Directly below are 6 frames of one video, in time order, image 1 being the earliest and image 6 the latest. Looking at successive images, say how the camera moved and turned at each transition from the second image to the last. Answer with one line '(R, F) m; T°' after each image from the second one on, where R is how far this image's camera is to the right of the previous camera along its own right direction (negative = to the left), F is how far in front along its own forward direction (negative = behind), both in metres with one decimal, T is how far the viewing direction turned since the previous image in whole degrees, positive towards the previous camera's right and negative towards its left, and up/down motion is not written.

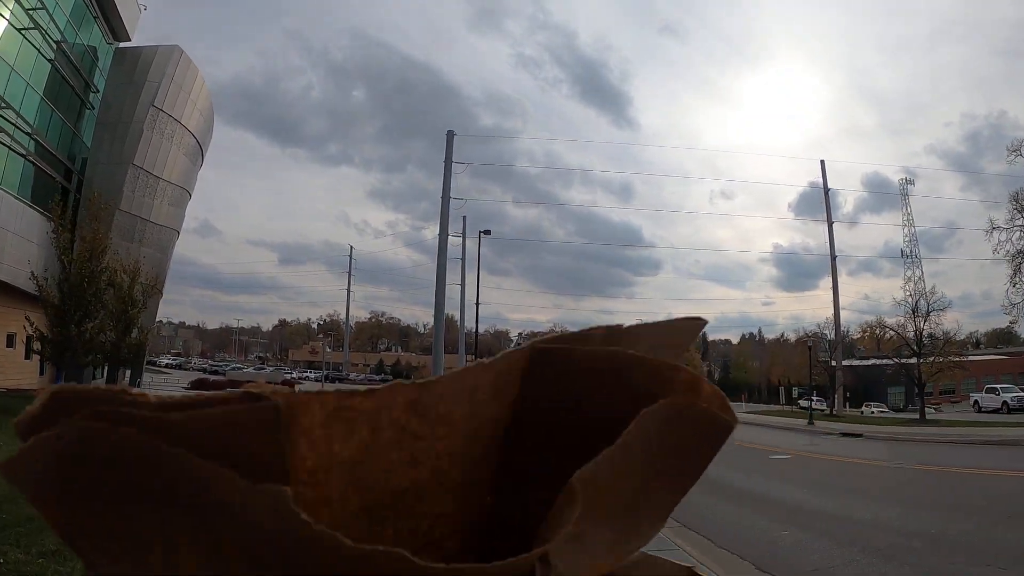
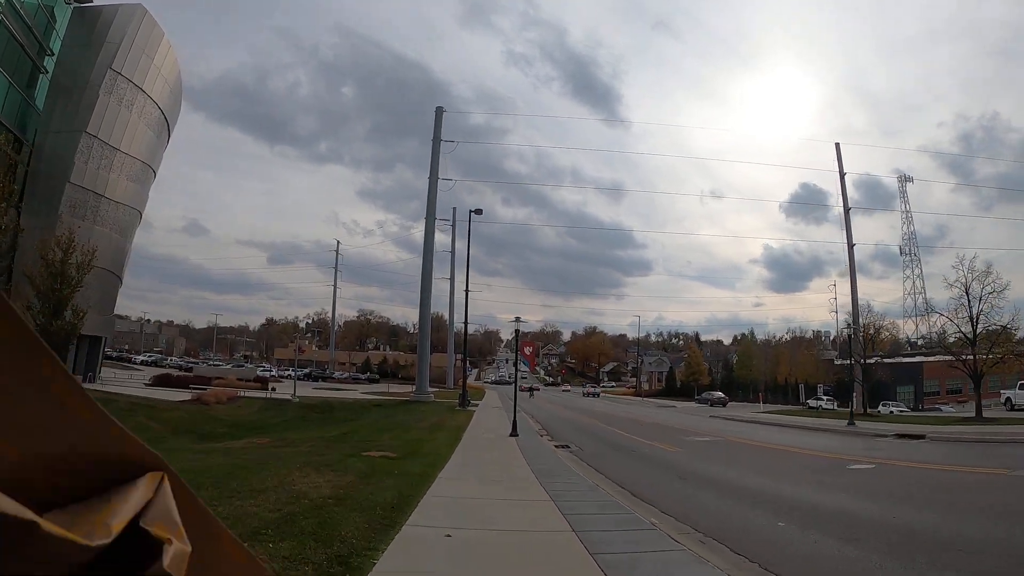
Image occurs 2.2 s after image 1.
(-0.2, +3.3) m; +1°
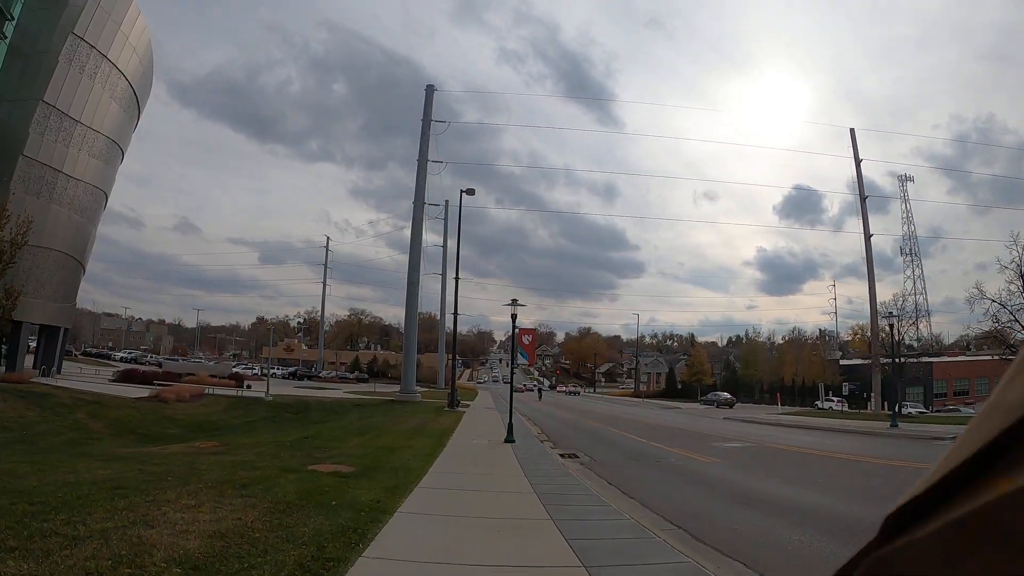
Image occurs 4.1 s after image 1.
(-0.1, +2.7) m; +1°
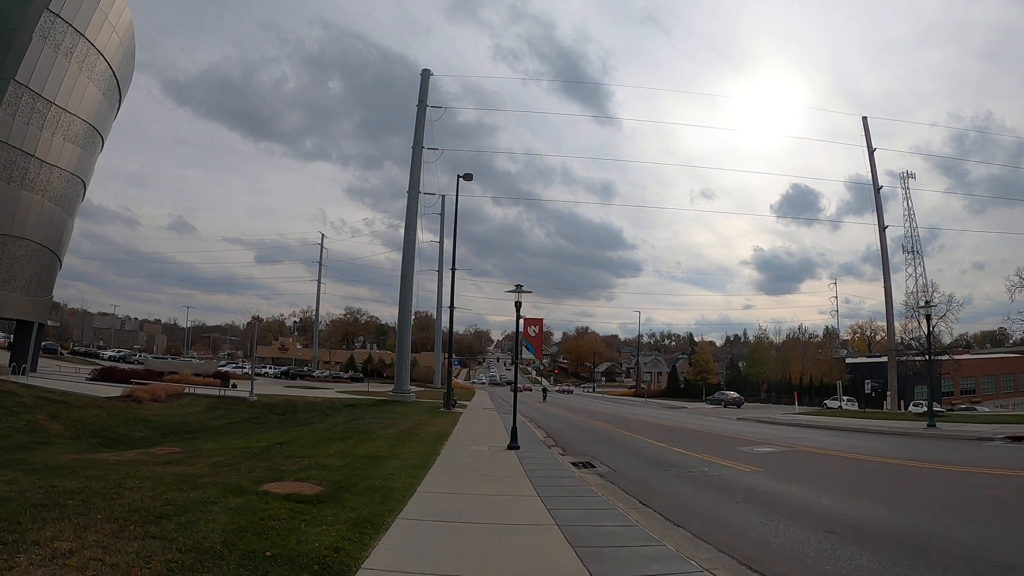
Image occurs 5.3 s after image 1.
(-0.1, +1.7) m; 0°
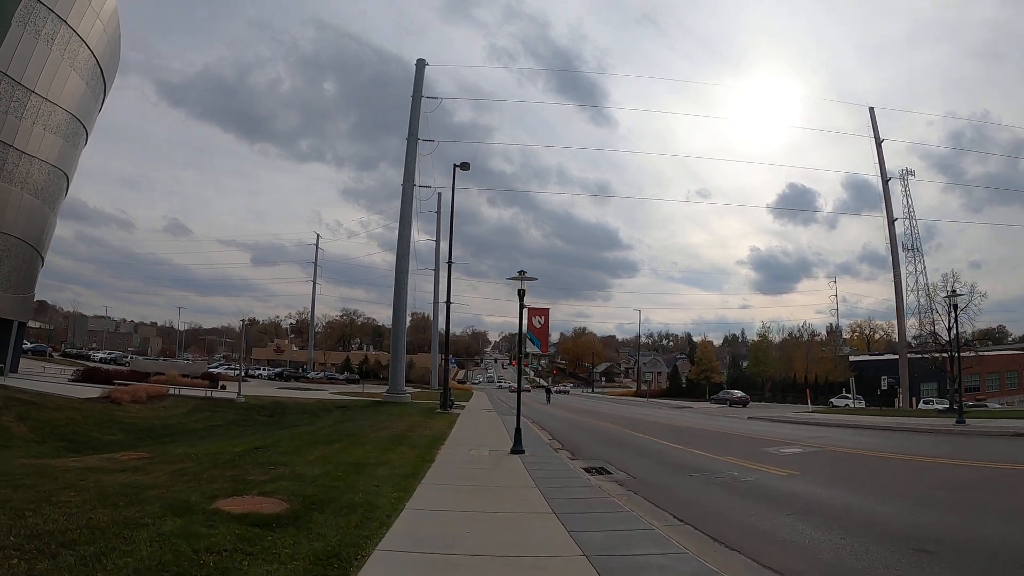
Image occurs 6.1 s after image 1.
(-0.1, +1.2) m; 0°
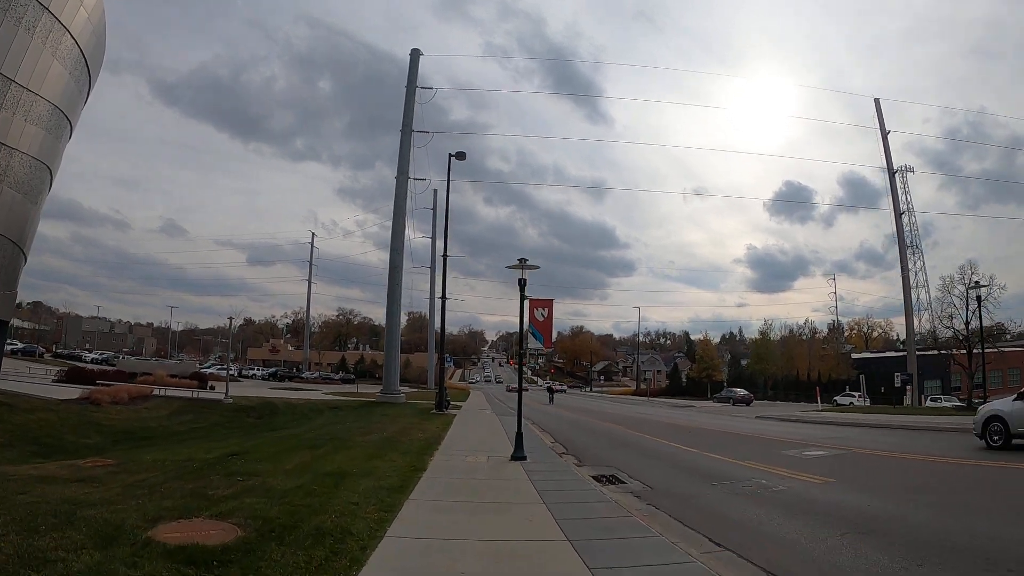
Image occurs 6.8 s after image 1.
(-0.1, +0.9) m; 0°
